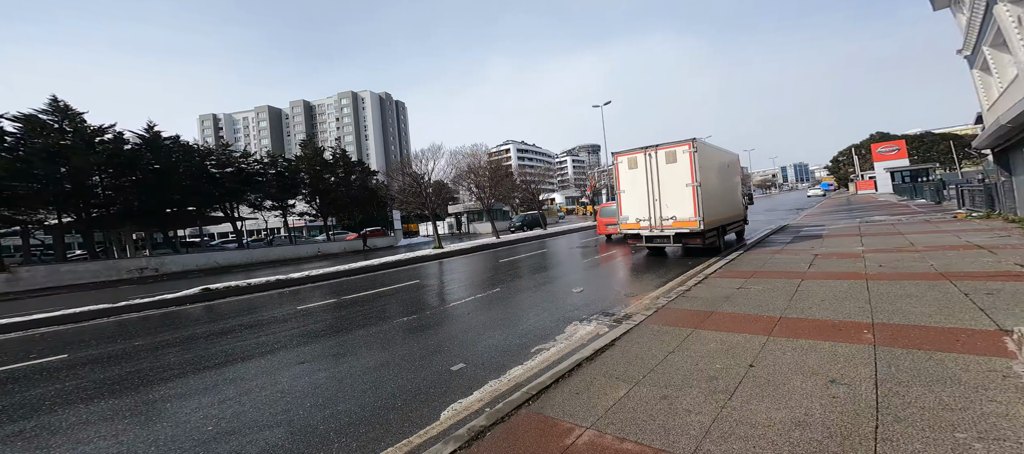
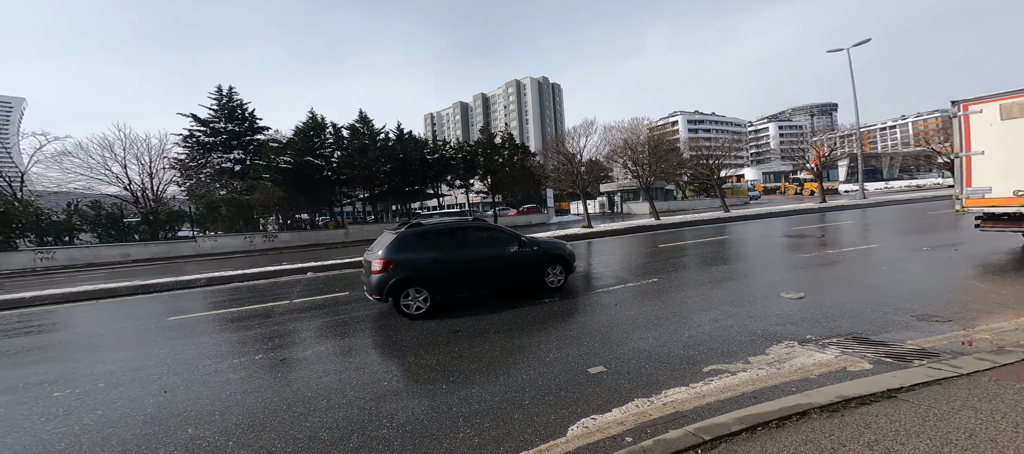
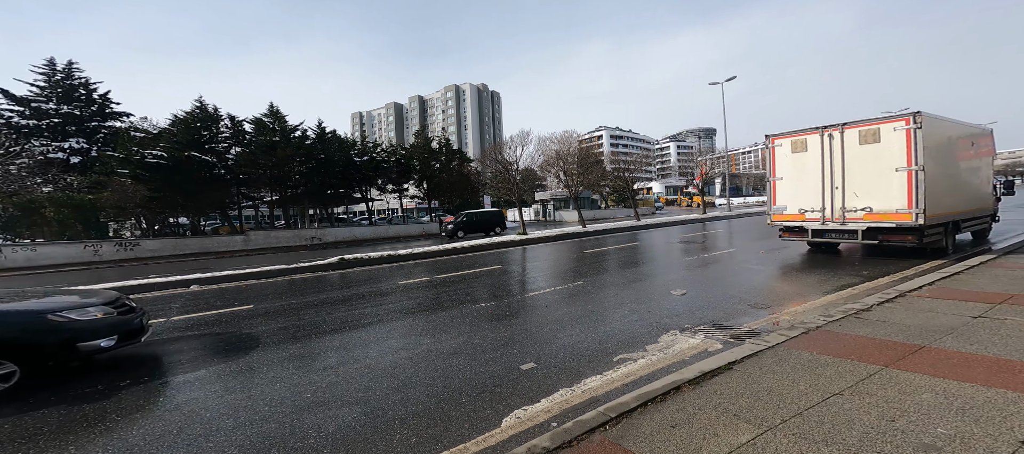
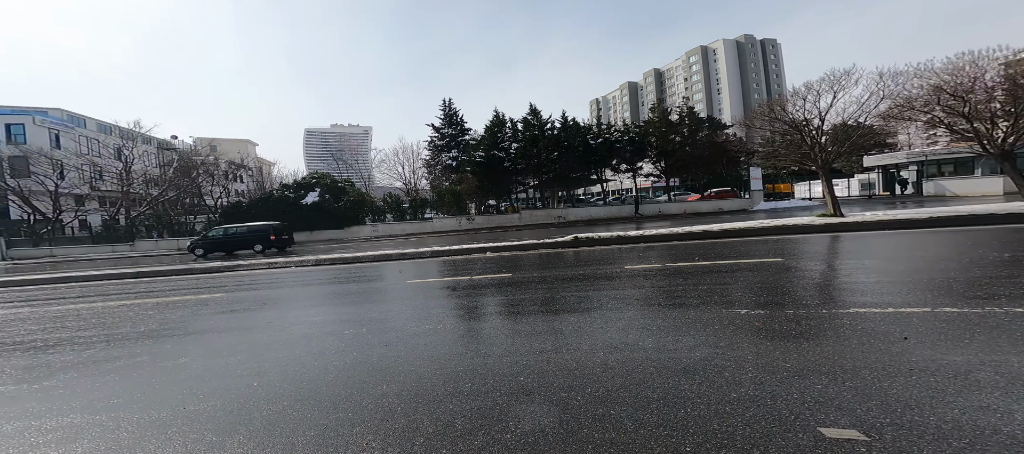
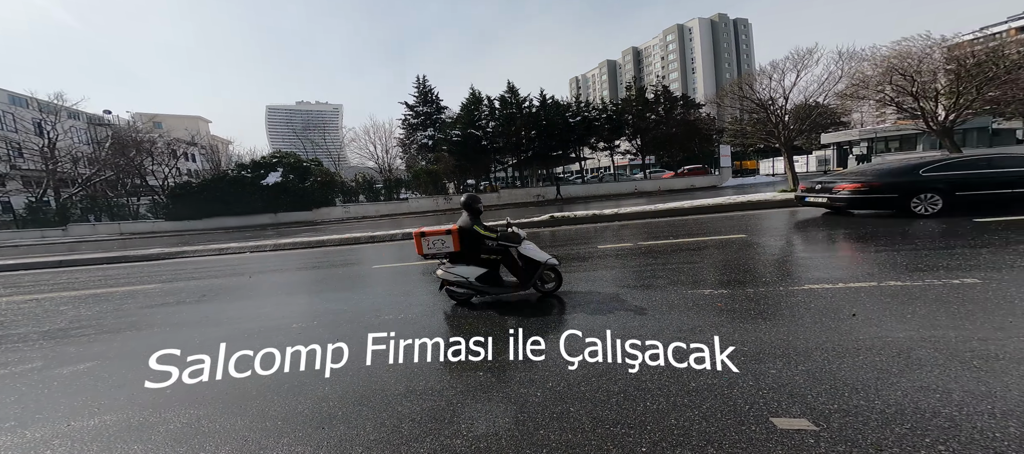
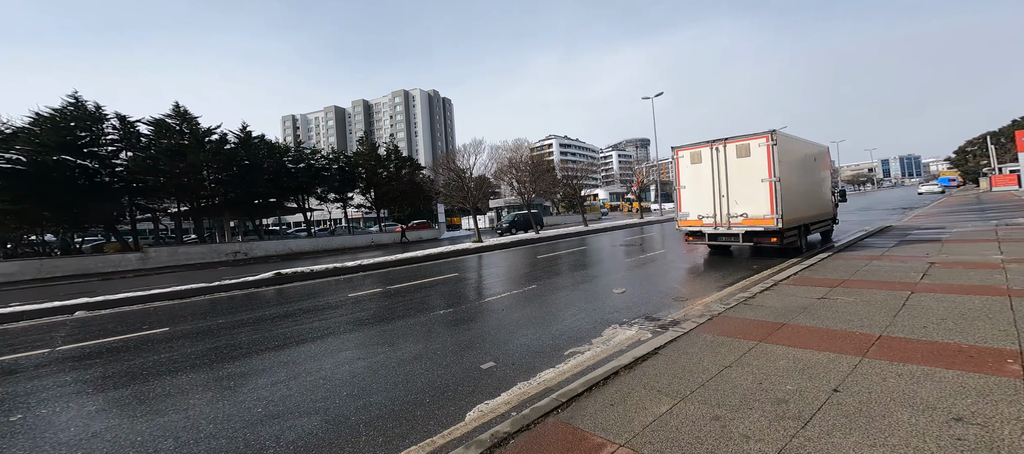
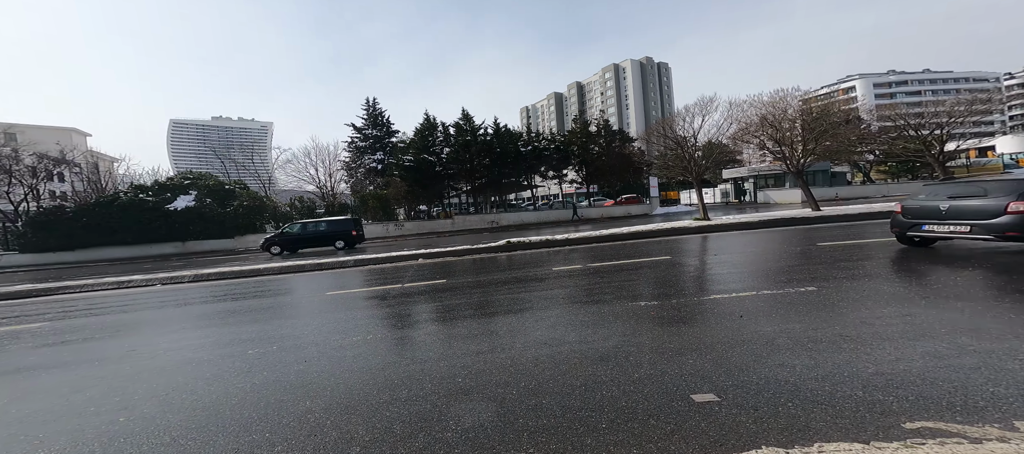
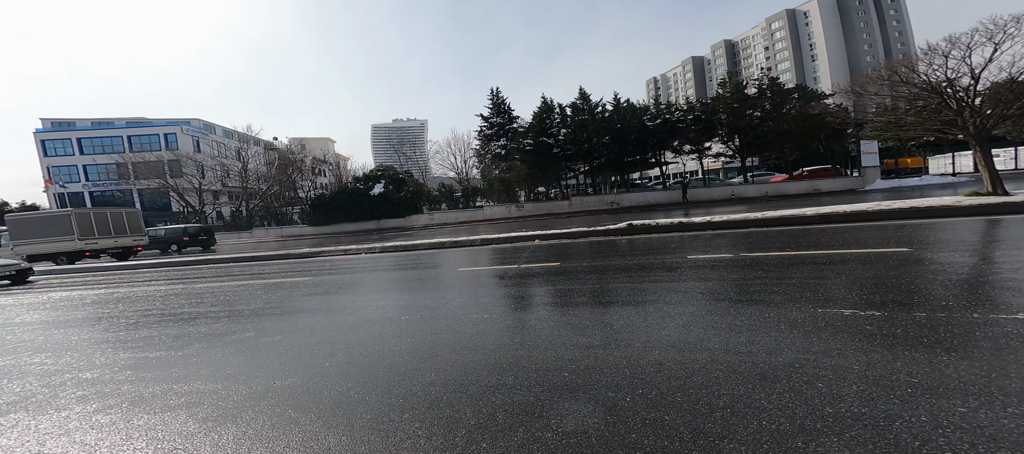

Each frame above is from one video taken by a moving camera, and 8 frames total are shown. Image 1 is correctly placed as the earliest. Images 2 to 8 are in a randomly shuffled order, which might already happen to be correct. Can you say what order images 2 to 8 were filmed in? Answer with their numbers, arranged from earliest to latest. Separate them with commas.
6, 3, 2, 7, 4, 8, 5
